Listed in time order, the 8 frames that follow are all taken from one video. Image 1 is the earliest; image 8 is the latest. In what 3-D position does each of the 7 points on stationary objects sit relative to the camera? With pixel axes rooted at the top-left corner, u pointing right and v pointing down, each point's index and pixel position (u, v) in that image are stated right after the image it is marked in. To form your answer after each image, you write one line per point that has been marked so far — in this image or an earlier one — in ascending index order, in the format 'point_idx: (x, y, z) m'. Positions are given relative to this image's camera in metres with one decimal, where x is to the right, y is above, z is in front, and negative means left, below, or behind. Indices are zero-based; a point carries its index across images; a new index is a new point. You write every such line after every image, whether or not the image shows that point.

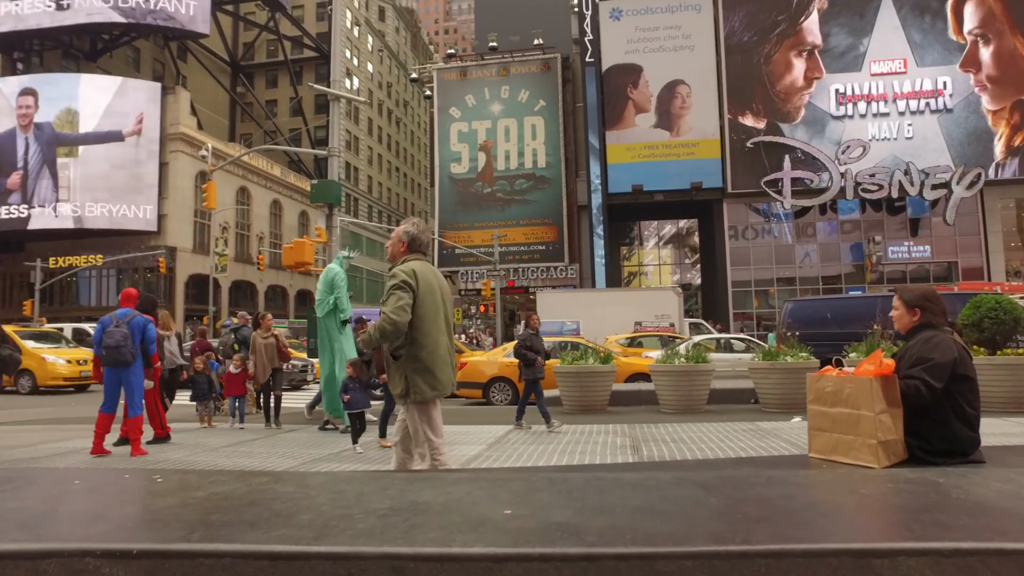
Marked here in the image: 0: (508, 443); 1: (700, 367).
0: (0.0, -1.9, +8.1) m
1: (+2.9, -1.2, +10.2) m
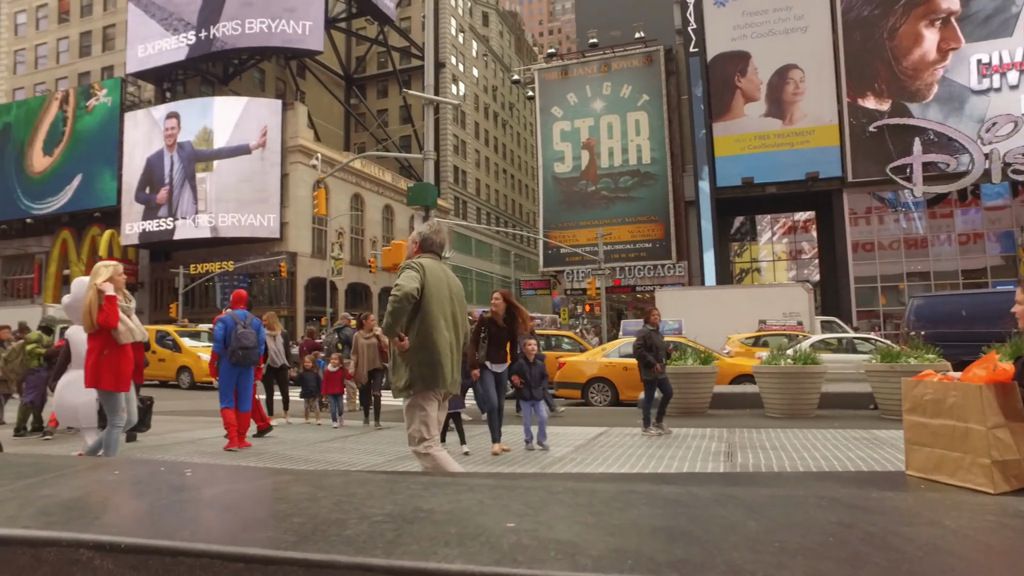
0: (+1.0, -1.9, +7.9) m
1: (+4.3, -1.2, +9.5) m
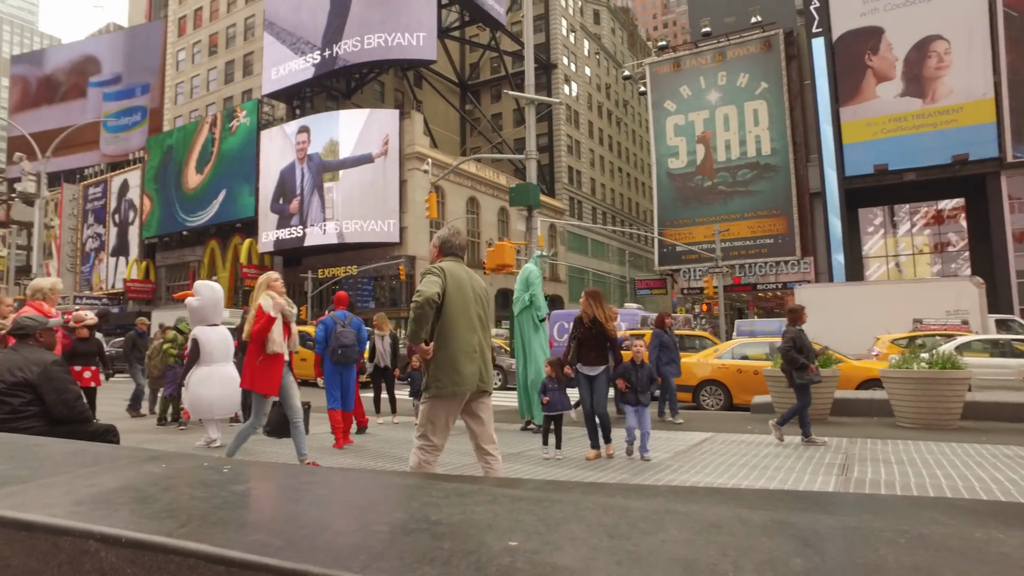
0: (+2.1, -1.8, +7.4) m
1: (+5.6, -1.1, +8.5) m
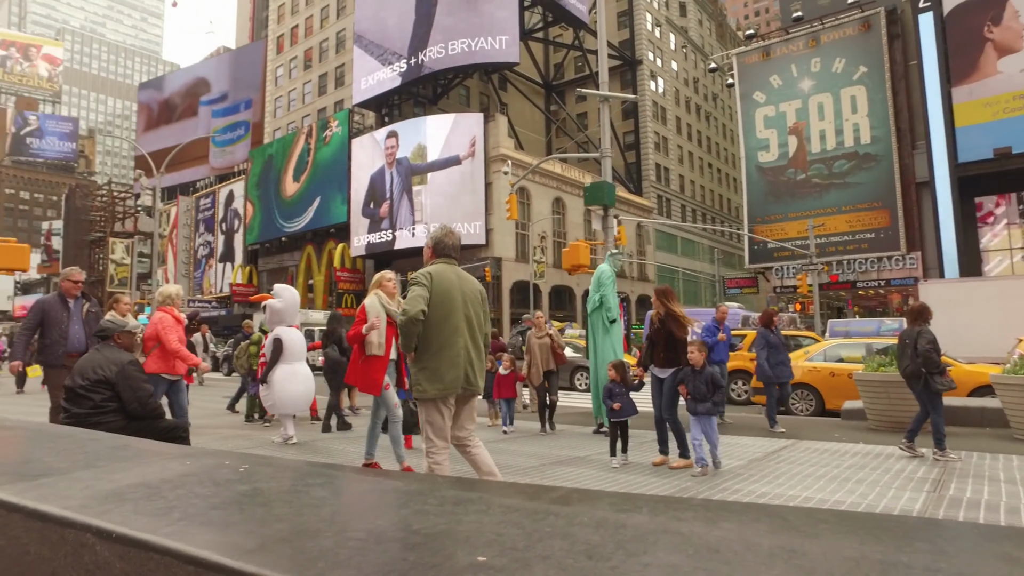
0: (+2.8, -1.8, +7.0) m
1: (+6.4, -1.1, +7.6) m
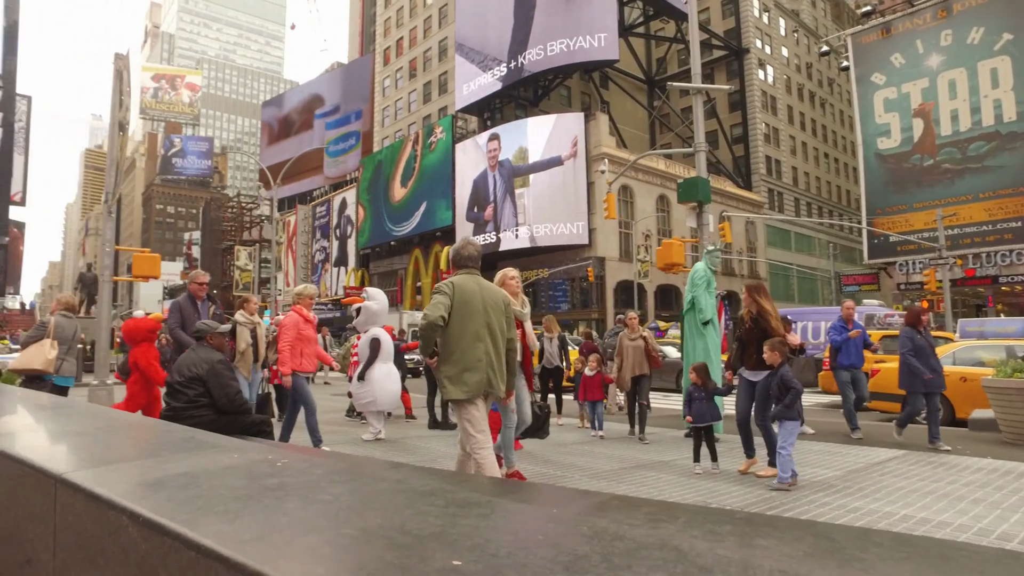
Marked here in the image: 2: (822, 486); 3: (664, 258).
0: (+3.6, -1.8, +6.5) m
1: (+7.2, -1.0, +6.4) m
2: (+2.7, -1.7, +5.7) m
3: (+2.8, +0.6, +12.4) m
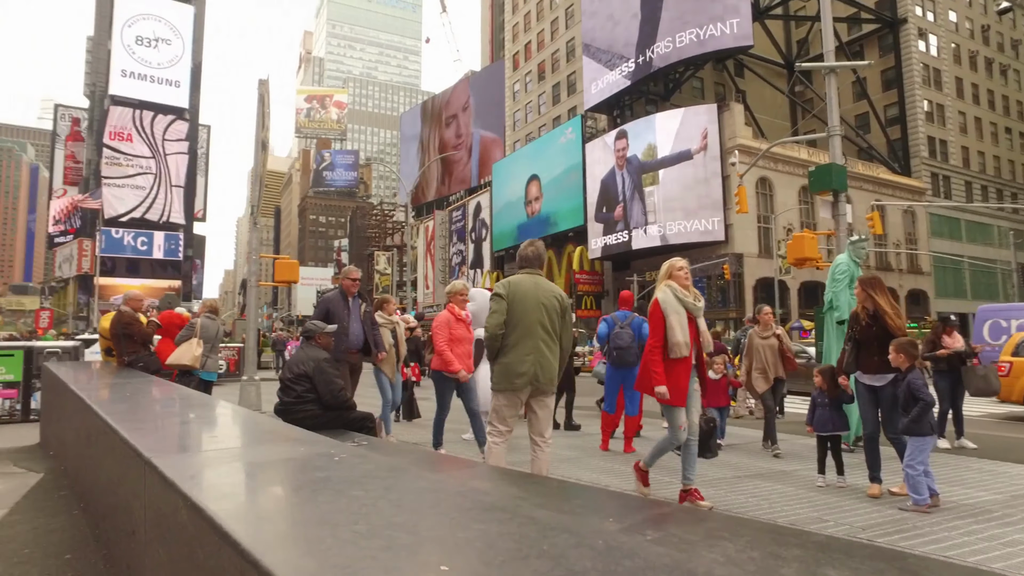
0: (+4.5, -1.7, +5.6) m
1: (+8.0, -0.9, +4.8) m
2: (+3.5, -1.7, +5.0) m
3: (+4.9, +0.6, +11.6) m
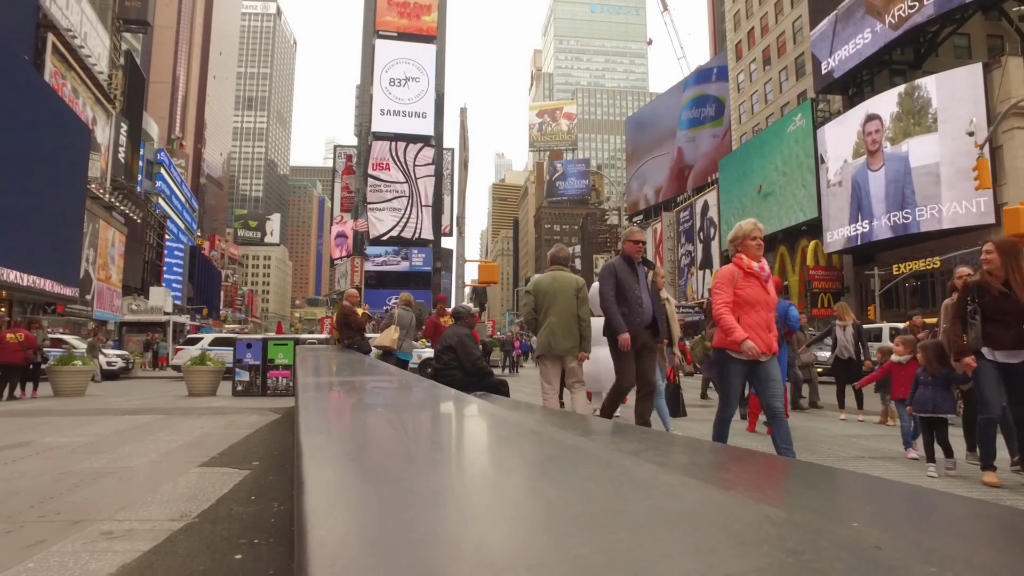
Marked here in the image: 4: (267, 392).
0: (+5.3, -1.5, +4.8) m
1: (+8.4, -0.5, +2.9) m
2: (+4.2, -1.4, +4.6) m
3: (+7.7, +0.9, +10.3) m
4: (-4.9, -2.1, +13.2) m
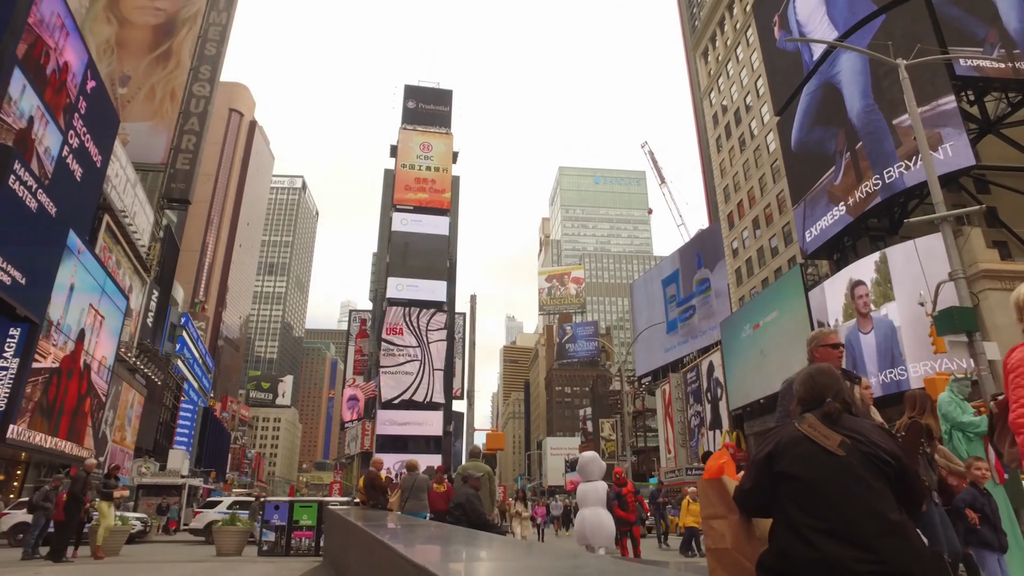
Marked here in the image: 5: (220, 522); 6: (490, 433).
0: (+5.3, -3.1, +6.1) m
1: (+8.3, -1.7, +4.5) m
2: (+4.1, -3.0, +6.0) m
3: (+7.7, -2.1, +12.0) m
4: (-4.8, -5.7, +14.3) m
5: (-6.7, -5.4, +15.3) m
6: (-0.6, -3.9, +18.1) m
